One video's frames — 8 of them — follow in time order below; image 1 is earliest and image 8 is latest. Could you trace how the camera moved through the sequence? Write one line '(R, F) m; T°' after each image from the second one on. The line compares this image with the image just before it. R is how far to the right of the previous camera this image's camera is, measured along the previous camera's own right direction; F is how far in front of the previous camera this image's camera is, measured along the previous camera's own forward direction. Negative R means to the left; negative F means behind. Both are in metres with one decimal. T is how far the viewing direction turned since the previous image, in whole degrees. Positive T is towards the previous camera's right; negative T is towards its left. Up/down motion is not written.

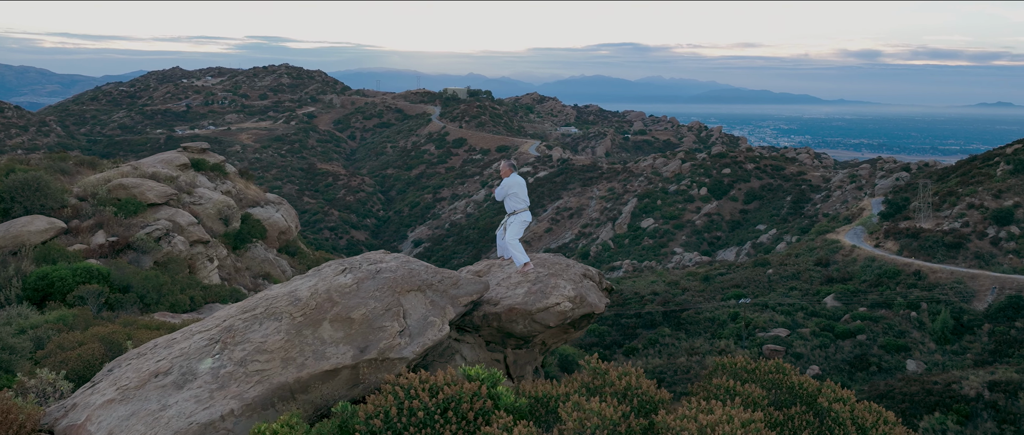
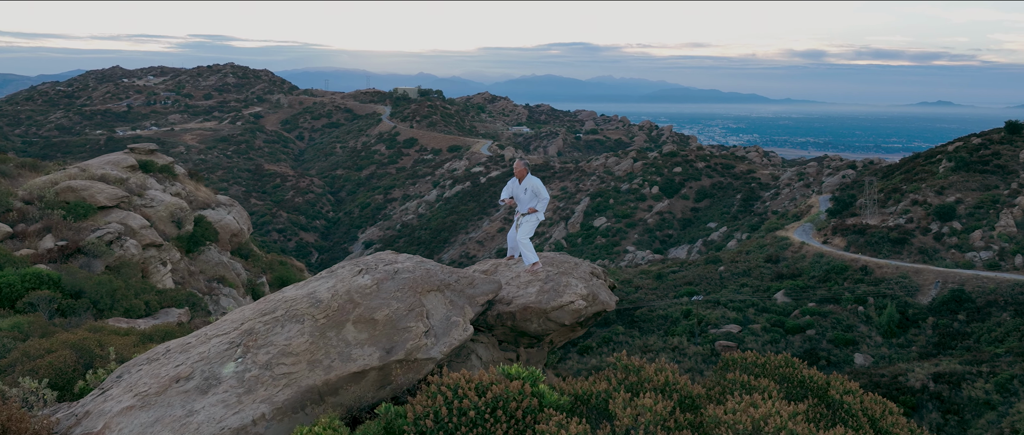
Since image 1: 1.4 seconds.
(-0.6, 0.0) m; +4°
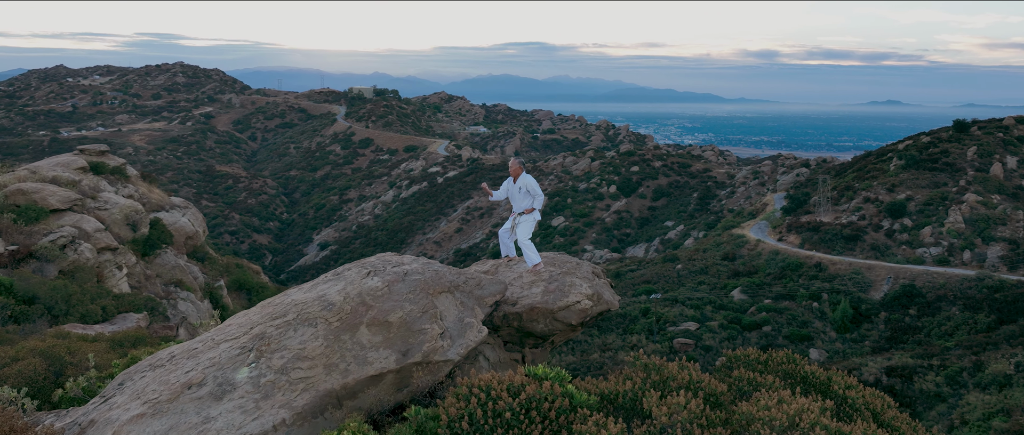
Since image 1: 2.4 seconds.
(-0.4, 0.0) m; +3°
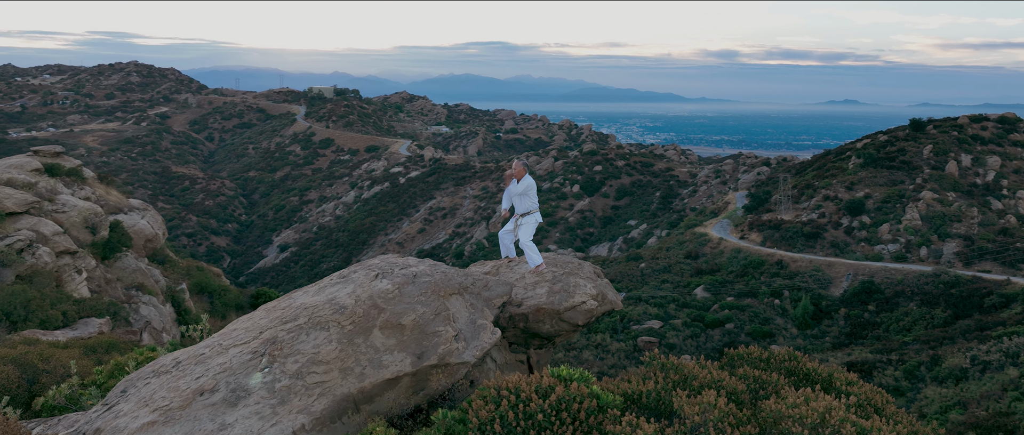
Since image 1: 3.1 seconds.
(-0.4, 0.0) m; +3°
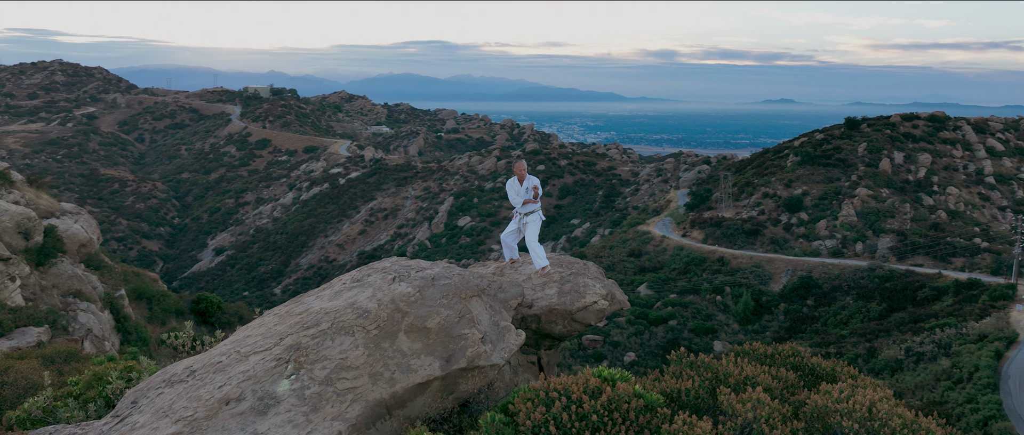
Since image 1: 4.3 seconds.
(-0.6, +0.1) m; +4°
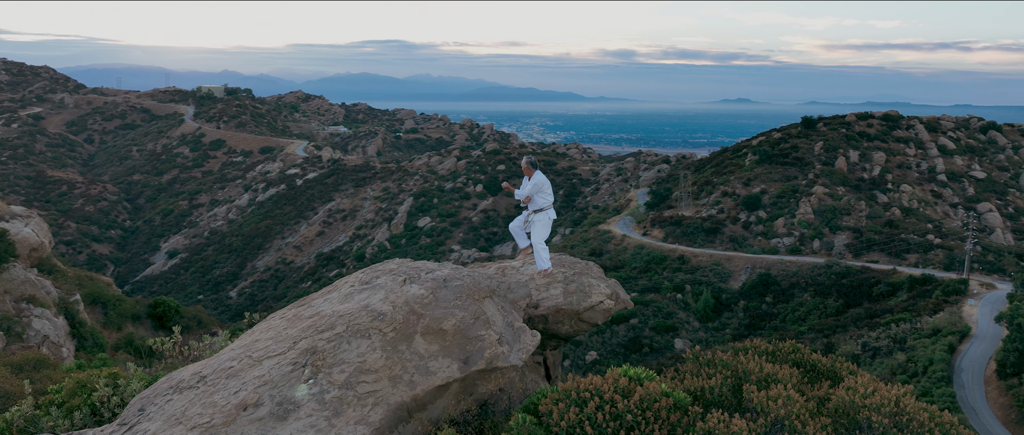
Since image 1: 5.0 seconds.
(-0.4, +0.1) m; +3°
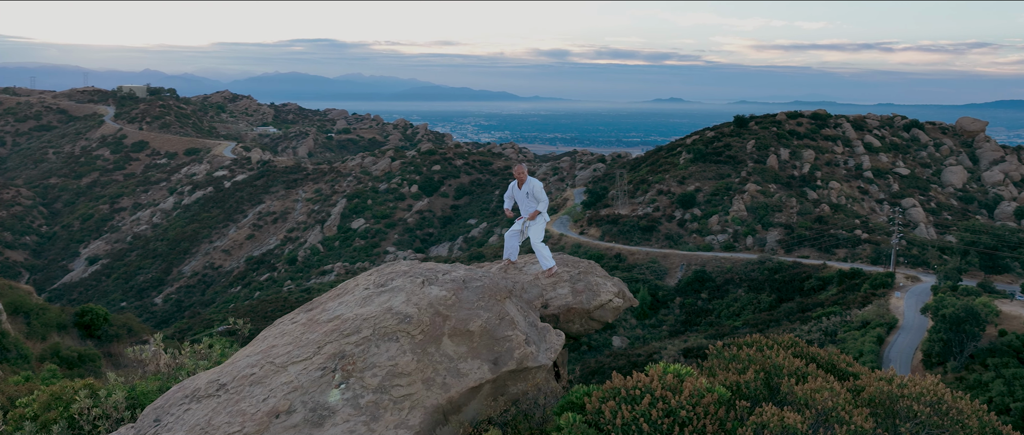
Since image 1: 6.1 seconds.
(-0.7, +0.2) m; +5°
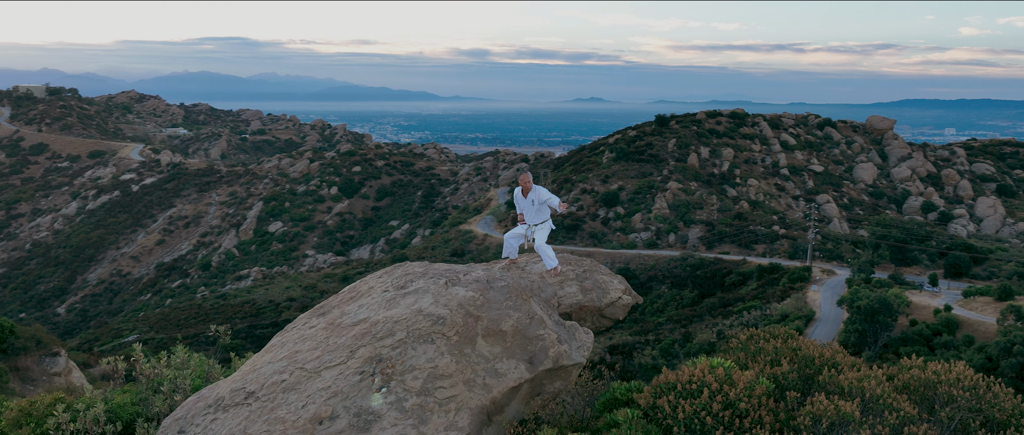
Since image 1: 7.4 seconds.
(-0.8, +0.3) m; +6°
